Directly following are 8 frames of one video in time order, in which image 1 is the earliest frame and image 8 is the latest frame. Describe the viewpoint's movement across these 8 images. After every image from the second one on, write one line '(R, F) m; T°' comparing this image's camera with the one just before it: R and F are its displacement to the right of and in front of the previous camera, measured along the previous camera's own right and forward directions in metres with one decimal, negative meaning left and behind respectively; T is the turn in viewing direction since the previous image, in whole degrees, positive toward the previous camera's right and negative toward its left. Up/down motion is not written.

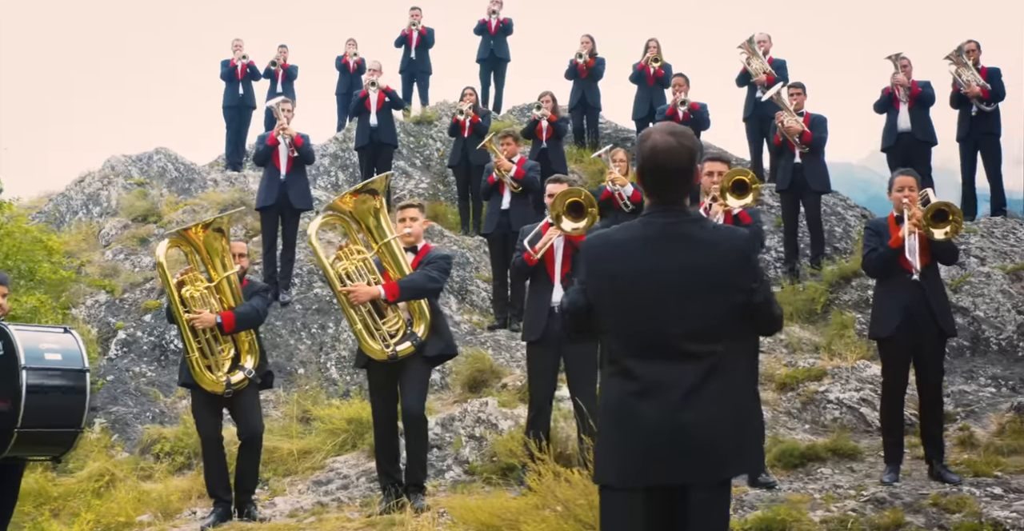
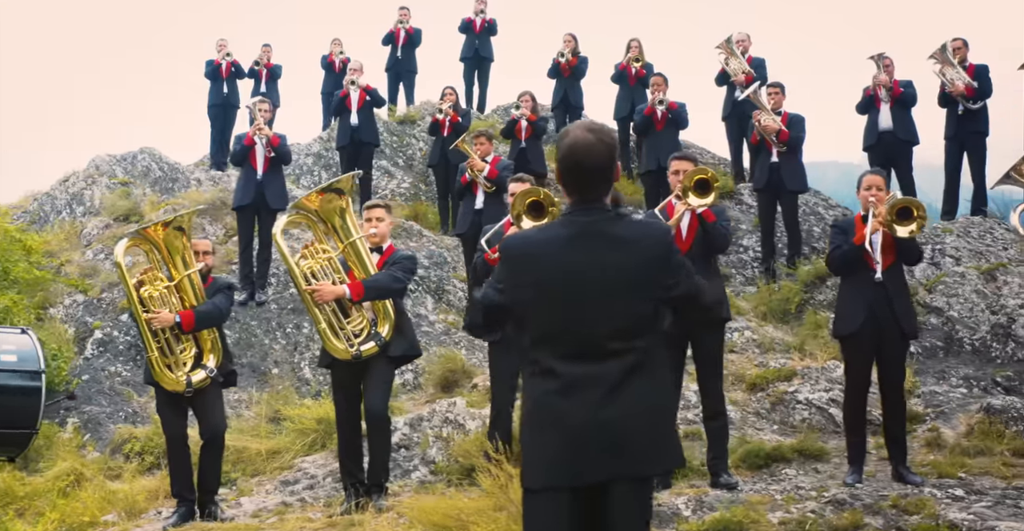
(+0.3, 0.0) m; 0°
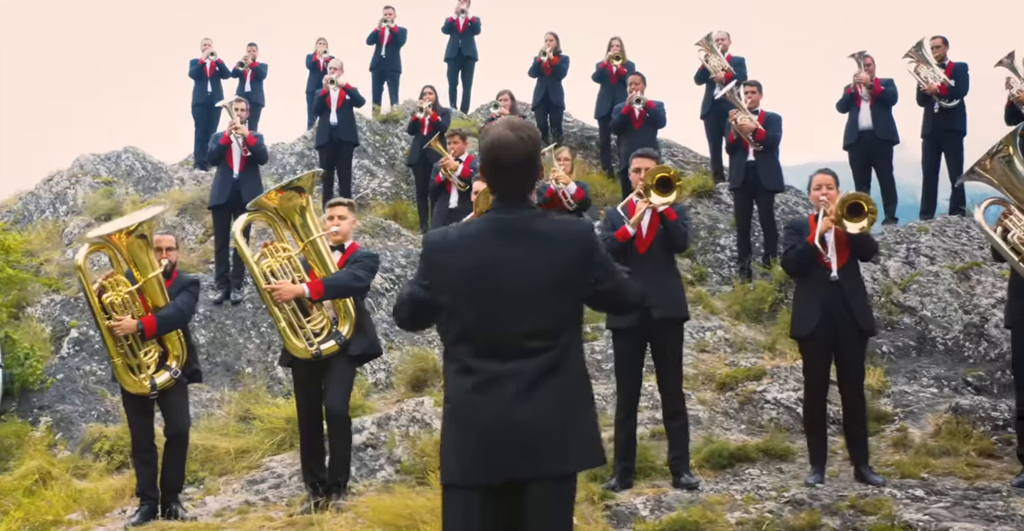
(+0.3, 0.0) m; 0°
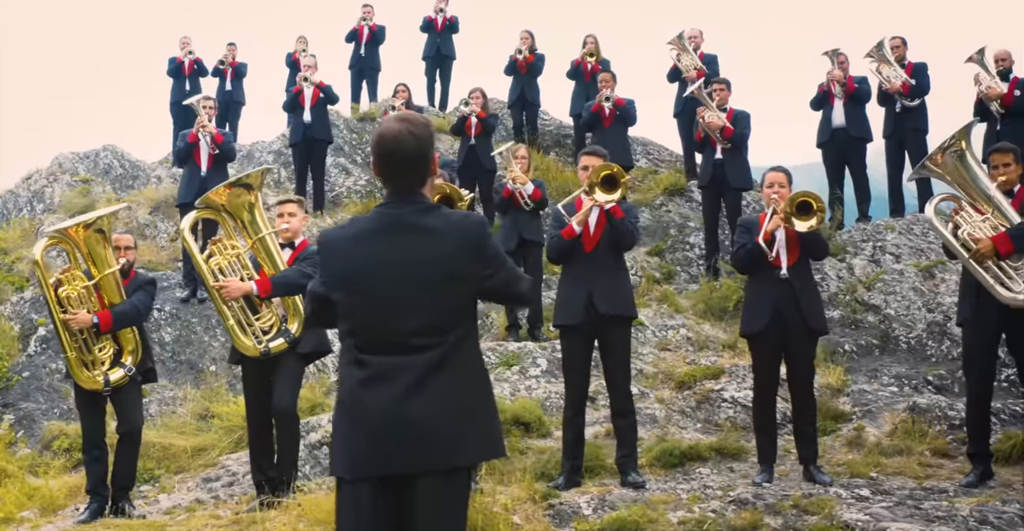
(+0.4, 0.0) m; -1°
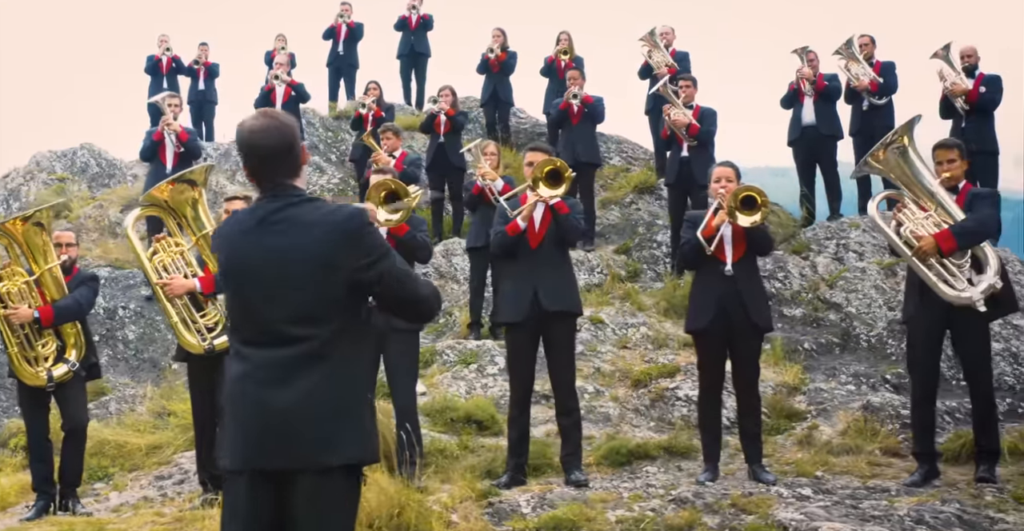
(+0.4, 0.0) m; -1°
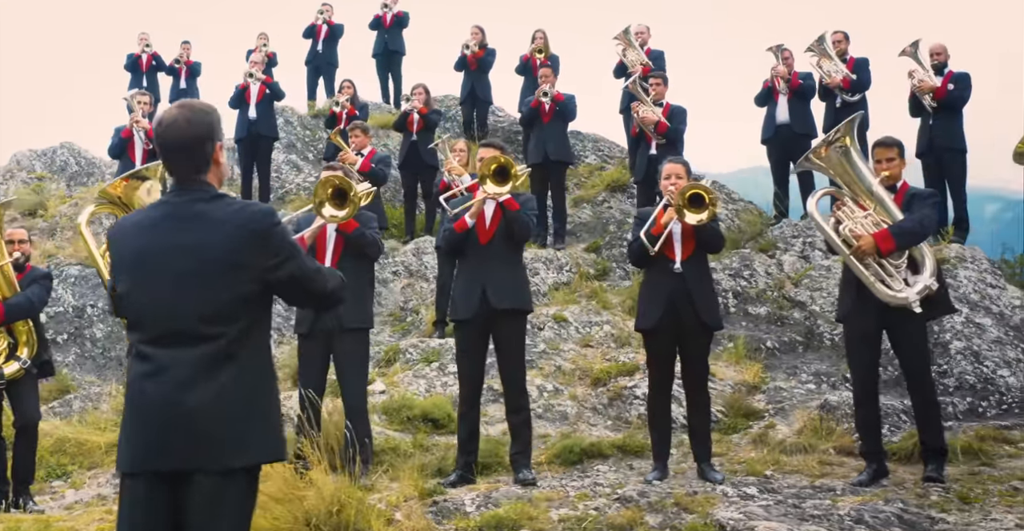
(+0.4, 0.0) m; -1°
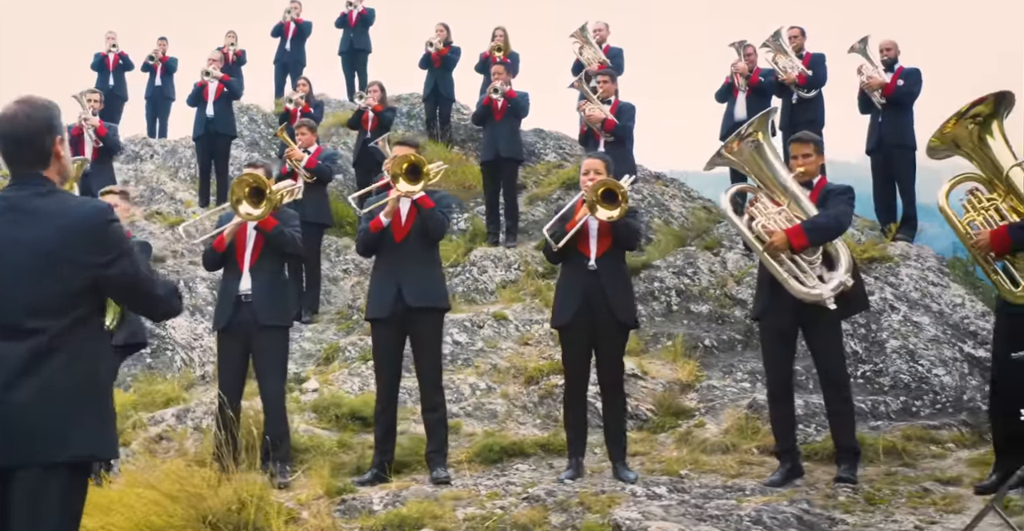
(+0.6, +0.1) m; -1°
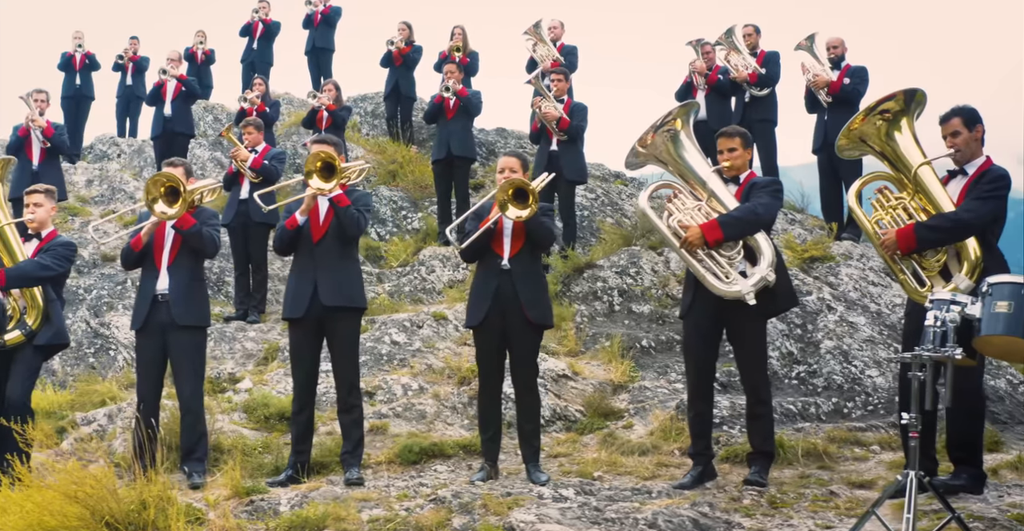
(+0.6, +0.1) m; -1°
